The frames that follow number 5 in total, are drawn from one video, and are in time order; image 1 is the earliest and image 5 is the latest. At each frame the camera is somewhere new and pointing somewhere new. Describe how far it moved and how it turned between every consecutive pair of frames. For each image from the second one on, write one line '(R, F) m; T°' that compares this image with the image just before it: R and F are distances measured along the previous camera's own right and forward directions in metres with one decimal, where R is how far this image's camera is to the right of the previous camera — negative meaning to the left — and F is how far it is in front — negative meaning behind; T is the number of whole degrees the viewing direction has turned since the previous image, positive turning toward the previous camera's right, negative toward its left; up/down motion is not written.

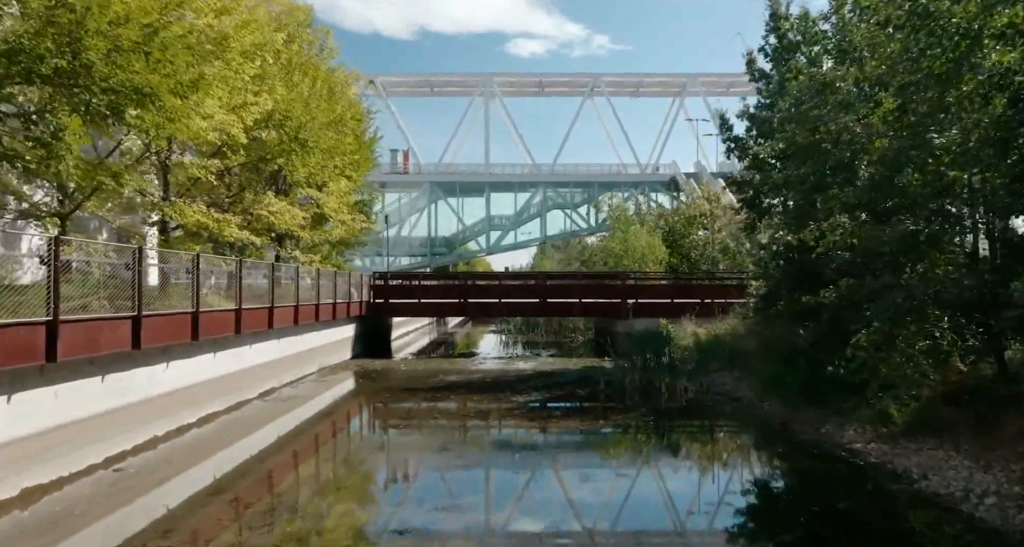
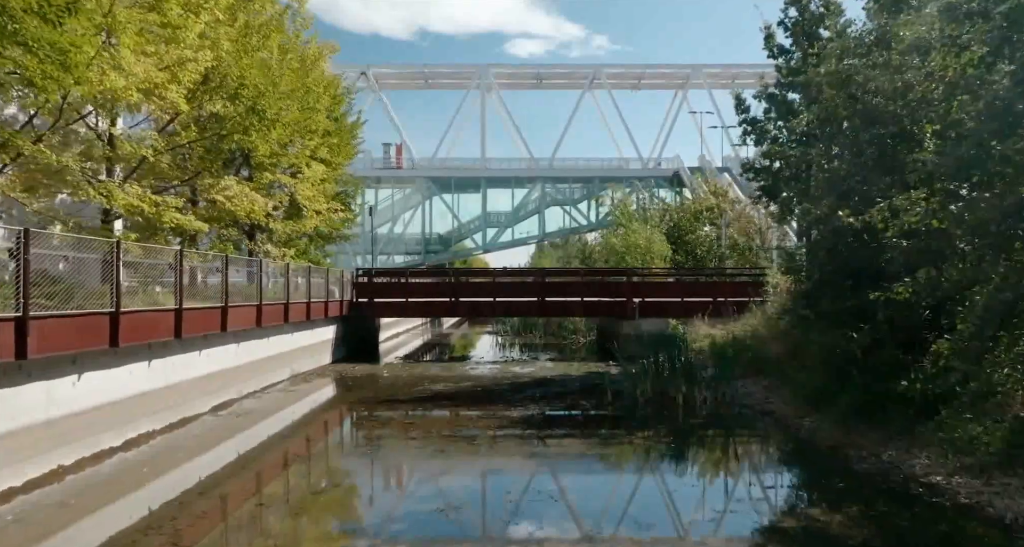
(+0.1, +2.0) m; 0°
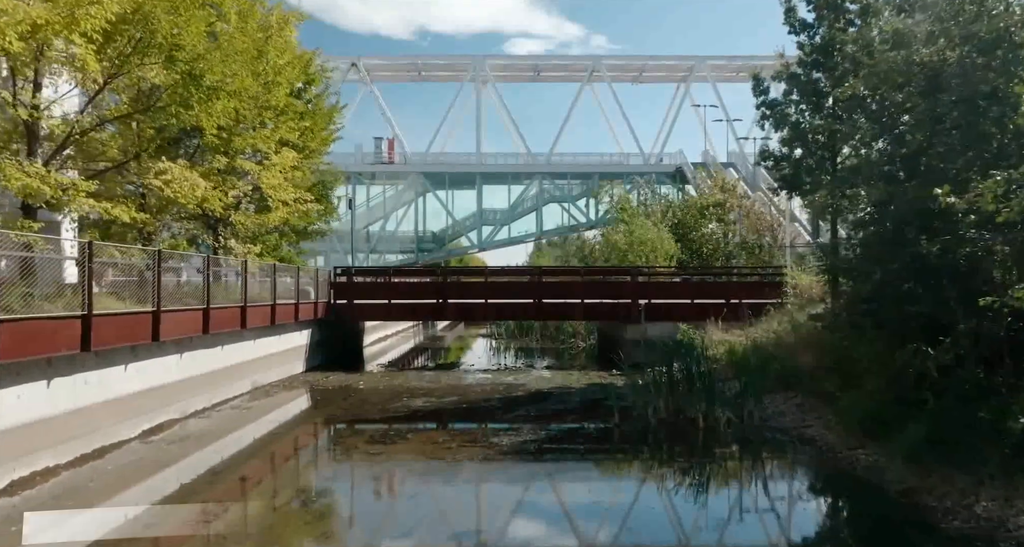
(+0.1, +2.0) m; 0°
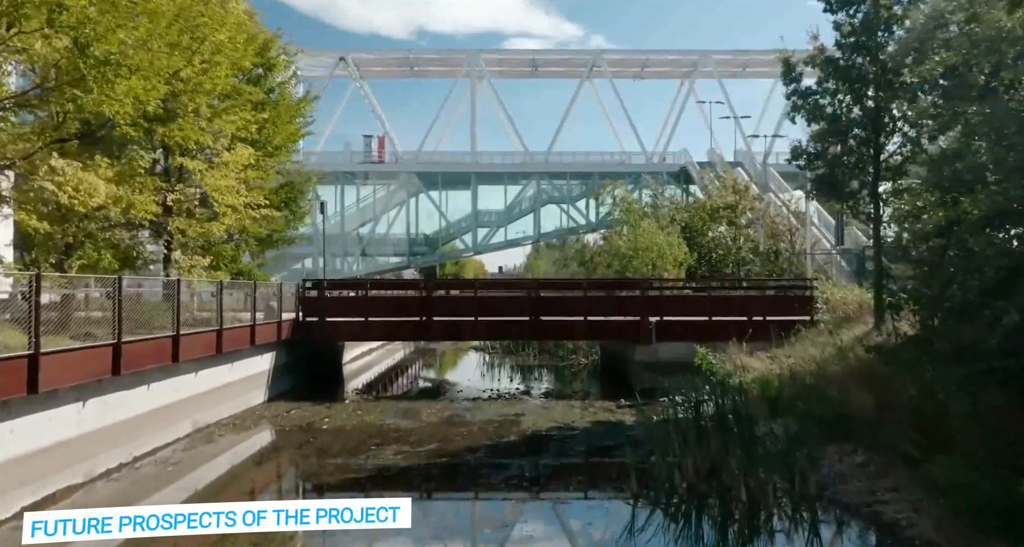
(+0.1, +2.4) m; 0°
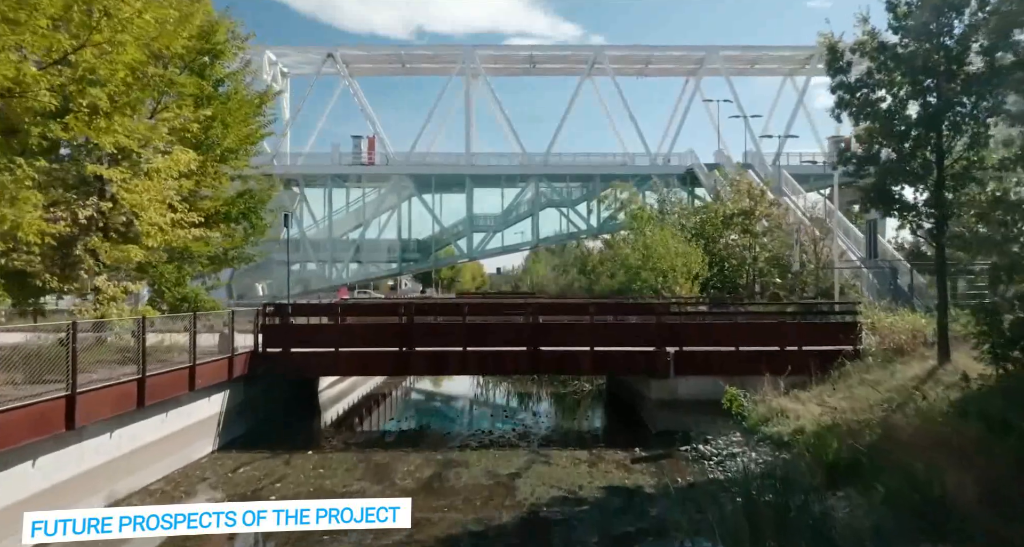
(+0.1, +2.5) m; 0°
